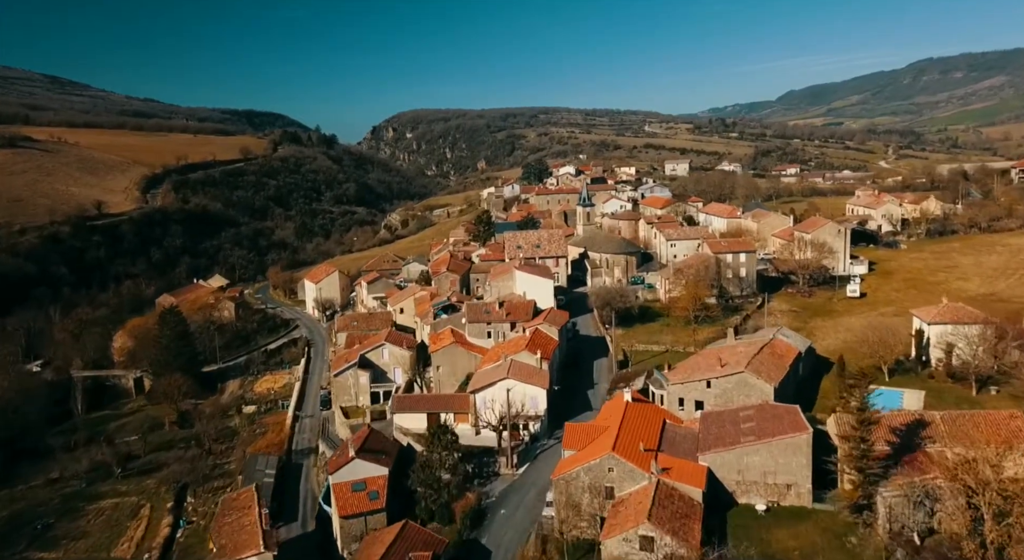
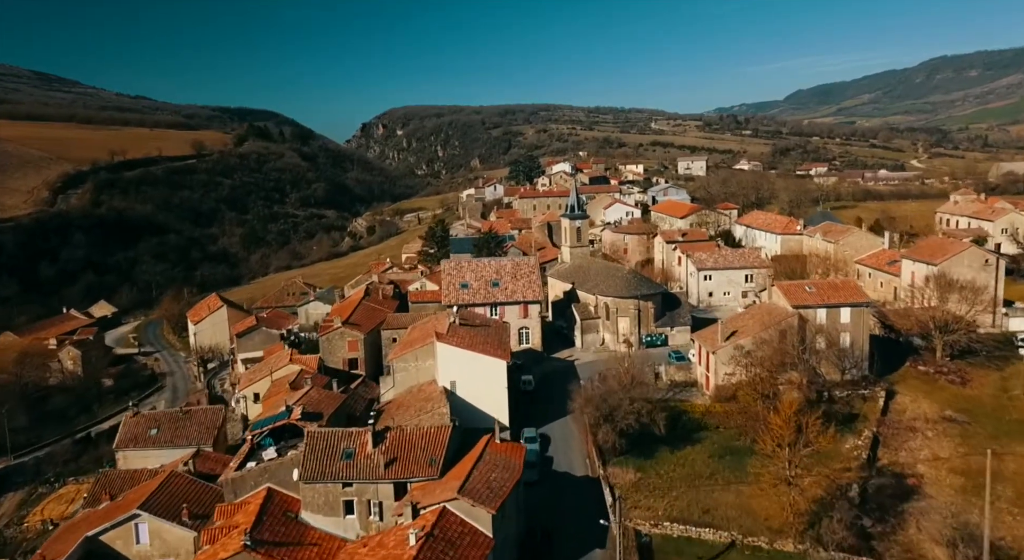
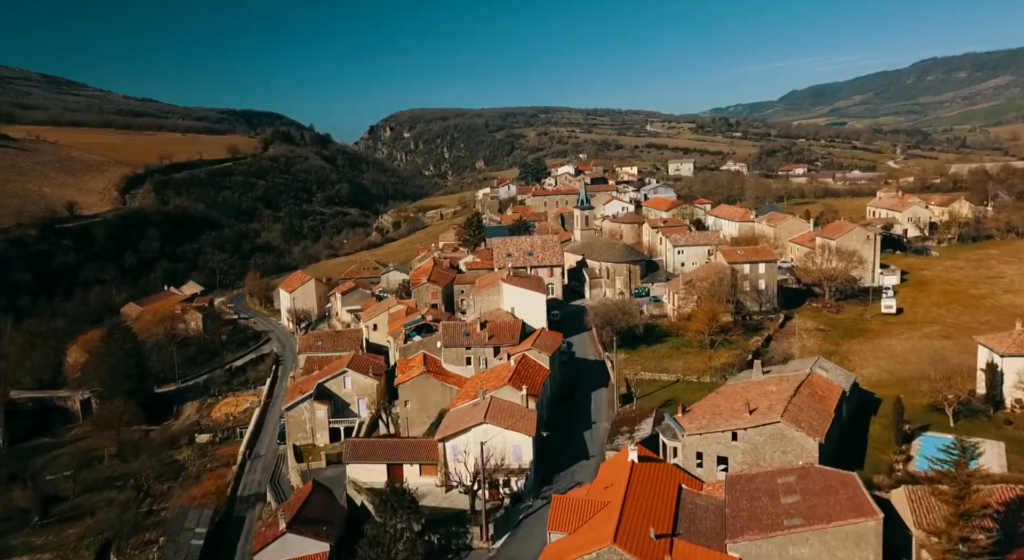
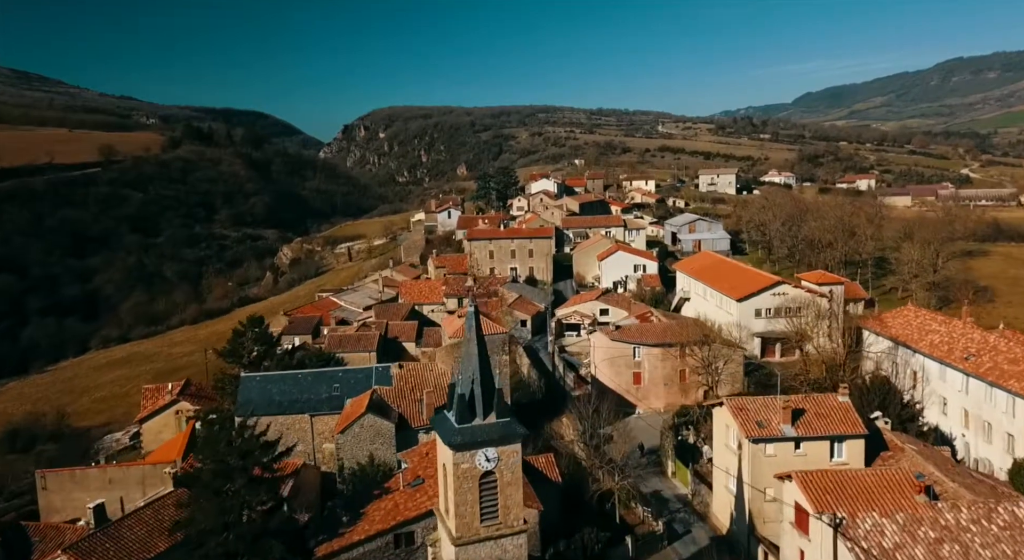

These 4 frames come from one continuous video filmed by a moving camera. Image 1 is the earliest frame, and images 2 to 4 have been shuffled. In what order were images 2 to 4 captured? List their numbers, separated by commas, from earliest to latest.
3, 2, 4
